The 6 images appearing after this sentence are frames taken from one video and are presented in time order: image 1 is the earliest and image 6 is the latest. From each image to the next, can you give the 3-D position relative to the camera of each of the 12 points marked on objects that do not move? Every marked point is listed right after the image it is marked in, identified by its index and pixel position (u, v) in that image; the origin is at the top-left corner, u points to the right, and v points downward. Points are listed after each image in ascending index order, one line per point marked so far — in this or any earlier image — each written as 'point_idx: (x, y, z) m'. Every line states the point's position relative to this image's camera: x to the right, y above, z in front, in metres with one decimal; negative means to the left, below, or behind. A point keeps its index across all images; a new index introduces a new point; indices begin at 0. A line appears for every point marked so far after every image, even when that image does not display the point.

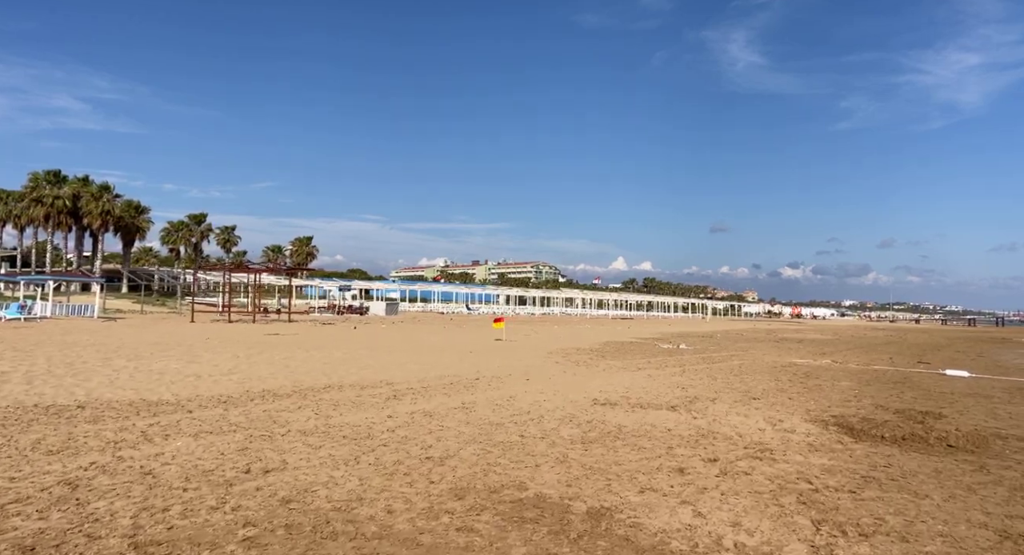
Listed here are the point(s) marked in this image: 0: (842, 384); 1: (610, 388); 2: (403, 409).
0: (+8.7, -2.9, +16.0) m
1: (+1.9, -2.1, +11.1) m
2: (-1.6, -1.9, +8.6) m
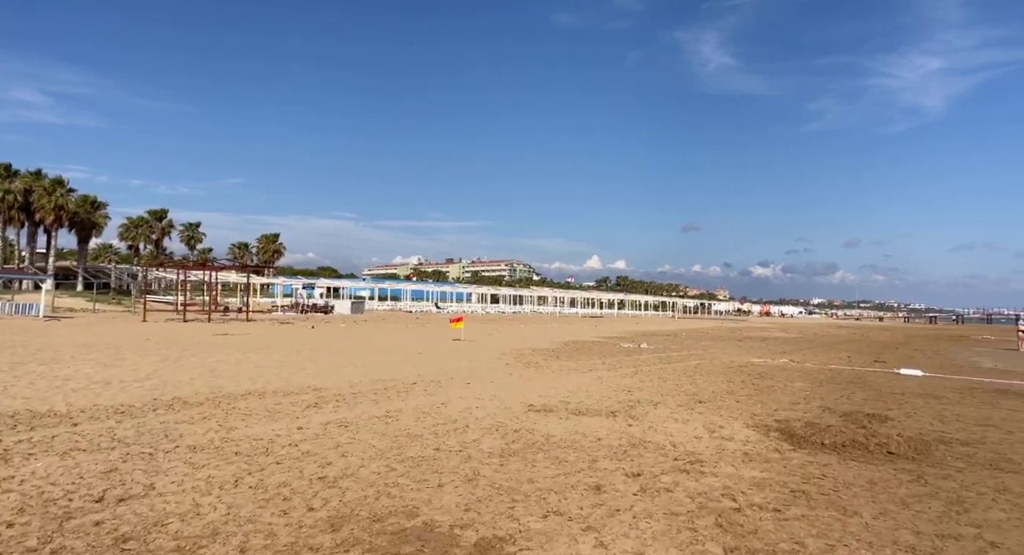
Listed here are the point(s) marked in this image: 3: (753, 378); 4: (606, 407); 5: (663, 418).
0: (+7.4, -2.9, +15.8) m
1: (+0.8, -2.0, +10.6) m
2: (-2.6, -1.9, +8.0) m
3: (+6.7, -2.8, +16.5) m
4: (+1.6, -2.1, +9.5) m
5: (+2.3, -2.1, +9.0) m
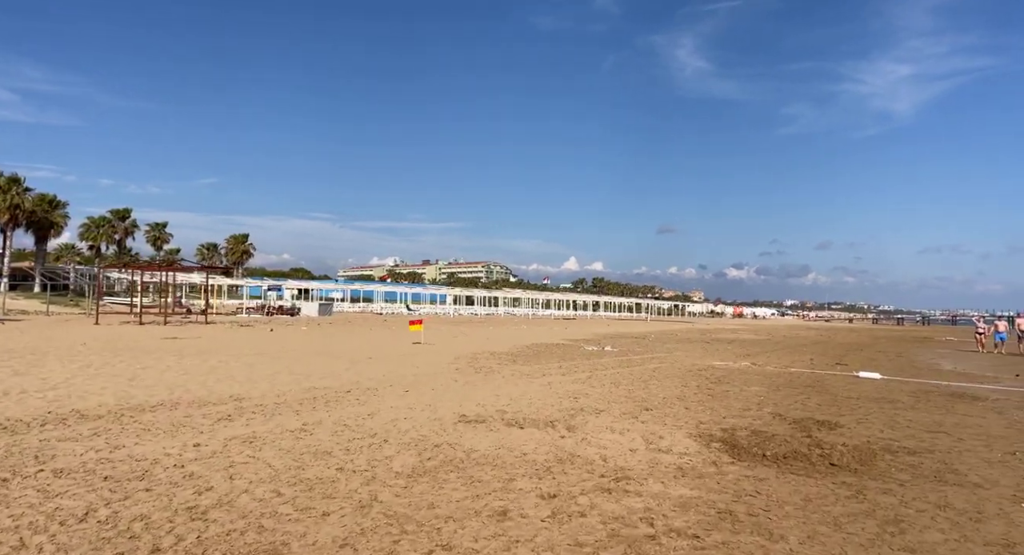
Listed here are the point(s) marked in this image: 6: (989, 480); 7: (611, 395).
0: (+6.1, -2.9, +15.5) m
1: (-0.3, -2.1, +10.1) m
2: (-3.5, -1.9, +7.4) m
3: (+5.4, -2.9, +16.2) m
4: (+0.5, -2.1, +9.0) m
5: (+1.3, -2.1, +8.5) m
6: (+6.0, -2.6, +7.6) m
7: (+2.0, -2.4, +12.0) m
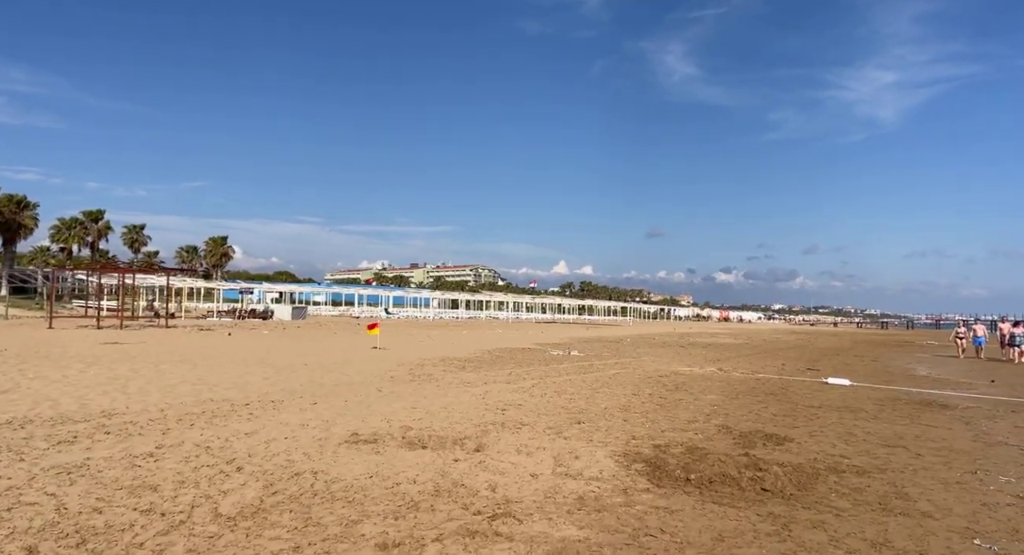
0: (+4.7, -3.0, +14.6) m
1: (-1.6, -2.1, +9.0) m
2: (-4.8, -1.9, +6.2) m
3: (+3.9, -2.9, +15.3) m
4: (-0.8, -2.1, +7.9) m
5: (0.0, -2.1, +7.5) m
6: (+4.8, -2.6, +6.7) m
7: (+0.6, -2.4, +11.0) m
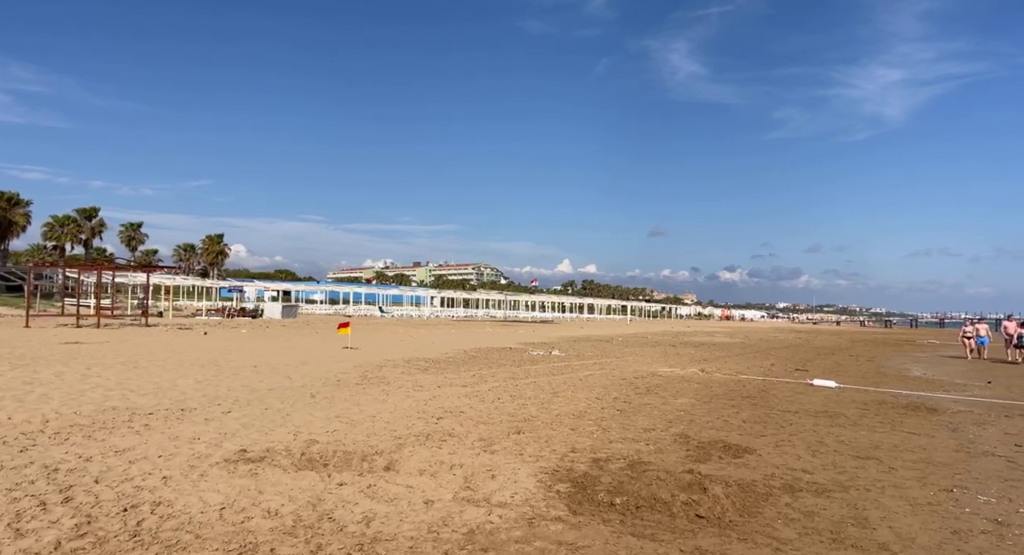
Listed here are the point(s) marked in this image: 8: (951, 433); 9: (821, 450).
0: (+3.7, -2.9, +13.7) m
1: (-2.6, -2.0, +8.1) m
2: (-5.8, -1.8, +5.4) m
3: (+2.9, -2.8, +14.4) m
4: (-1.8, -2.1, +7.1) m
5: (-1.0, -2.1, +6.6) m
6: (+3.8, -2.5, +5.8) m
7: (-0.4, -2.3, +10.1) m
8: (+9.1, -3.2, +12.4) m
9: (+5.0, -2.8, +9.6) m
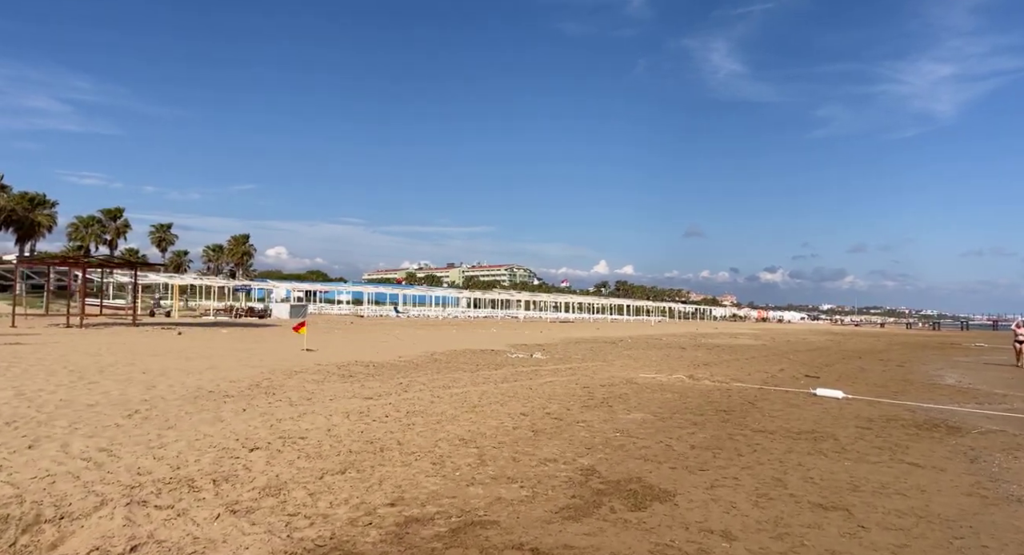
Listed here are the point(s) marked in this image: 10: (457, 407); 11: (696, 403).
0: (+2.0, -2.7, +11.3) m
1: (-4.6, -1.8, +6.0) m
2: (-7.9, -1.7, +3.4) m
3: (+1.3, -2.6, +12.0) m
4: (-3.8, -1.9, +4.9) m
5: (-3.0, -1.9, +4.4) m
6: (+1.7, -2.3, +3.3) m
7: (-2.2, -2.1, +7.9) m
8: (+7.4, -3.0, +9.7) m
9: (+3.1, -2.6, +7.1) m
10: (-1.0, -2.4, +11.3) m
11: (+4.4, -3.0, +14.2) m
